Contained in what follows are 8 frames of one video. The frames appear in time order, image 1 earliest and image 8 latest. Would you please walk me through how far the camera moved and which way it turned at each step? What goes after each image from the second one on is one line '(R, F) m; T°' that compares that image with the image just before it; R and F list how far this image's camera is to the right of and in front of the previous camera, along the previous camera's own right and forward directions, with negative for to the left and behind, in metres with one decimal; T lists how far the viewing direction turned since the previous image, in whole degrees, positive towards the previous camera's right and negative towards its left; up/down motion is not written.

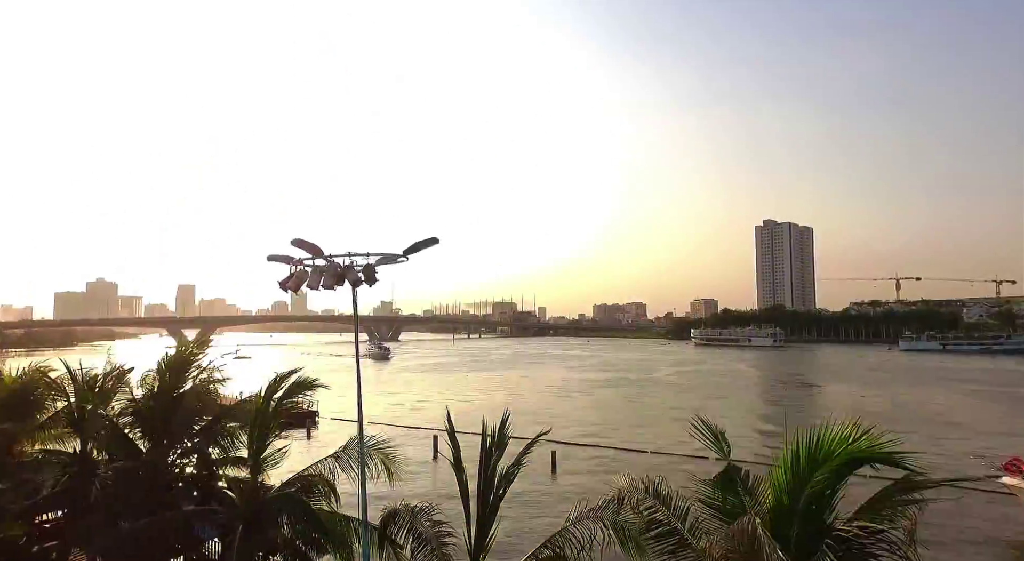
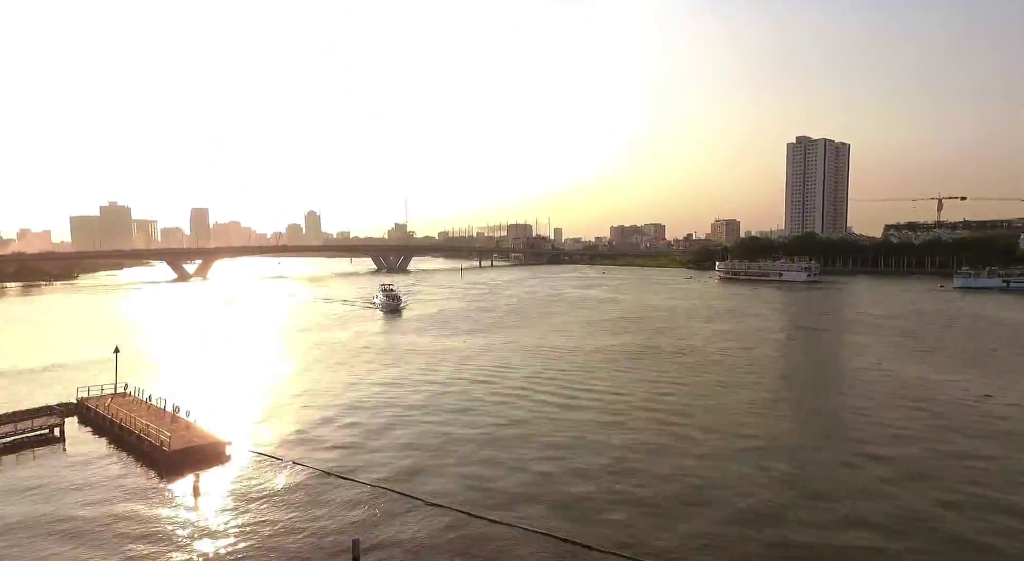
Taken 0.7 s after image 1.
(+0.9, +6.6) m; -2°
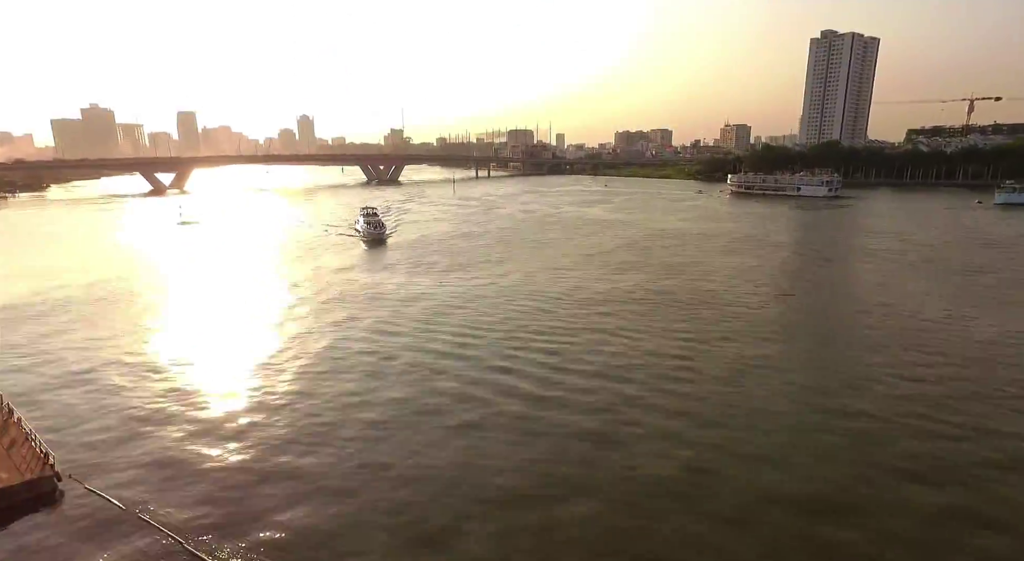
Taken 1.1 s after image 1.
(+0.9, +5.5) m; 0°
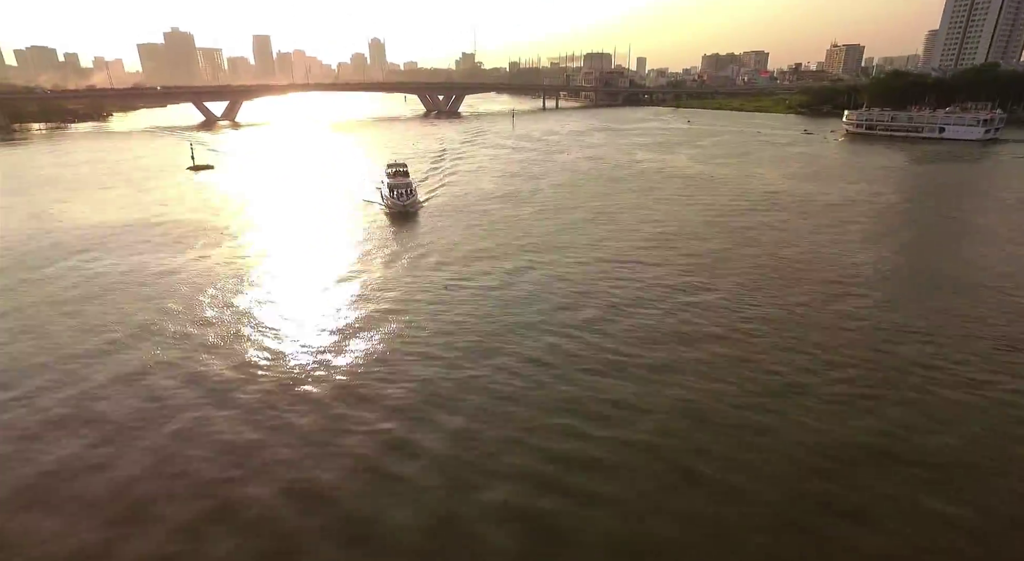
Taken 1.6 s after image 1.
(+0.9, +8.8) m; -7°
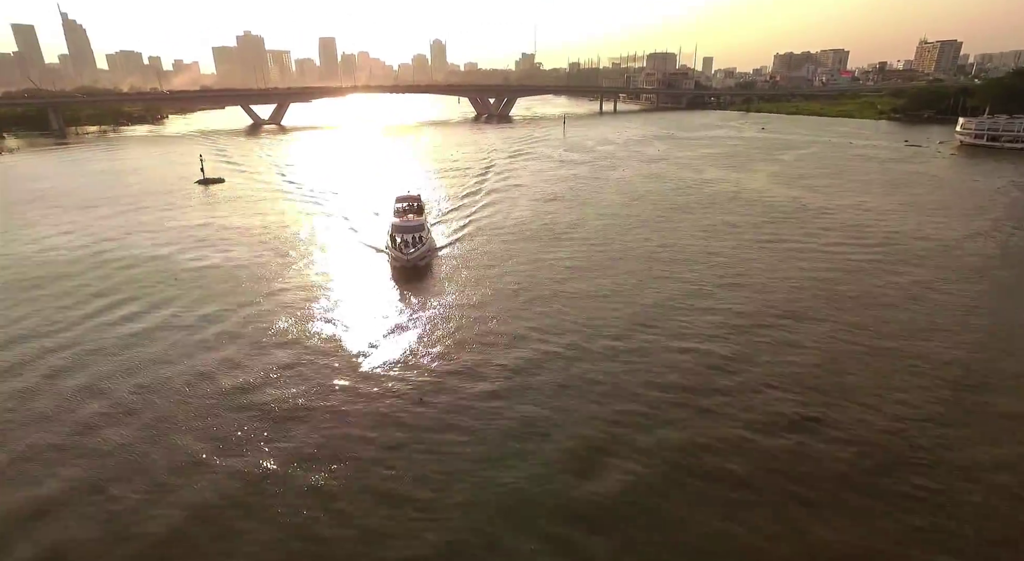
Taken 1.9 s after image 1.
(+1.0, +6.5) m; -5°
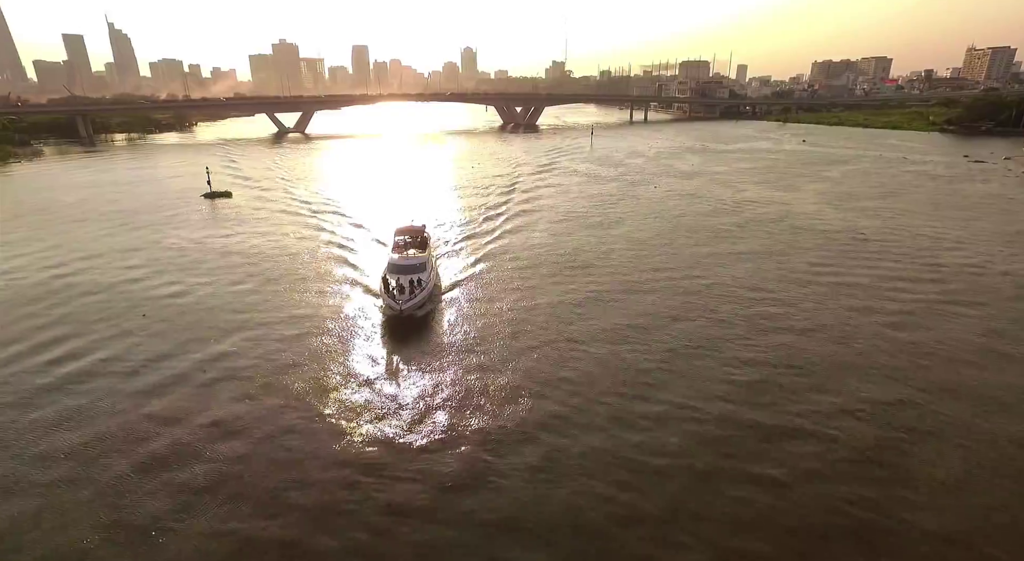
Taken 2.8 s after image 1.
(+0.5, +3.0) m; -3°
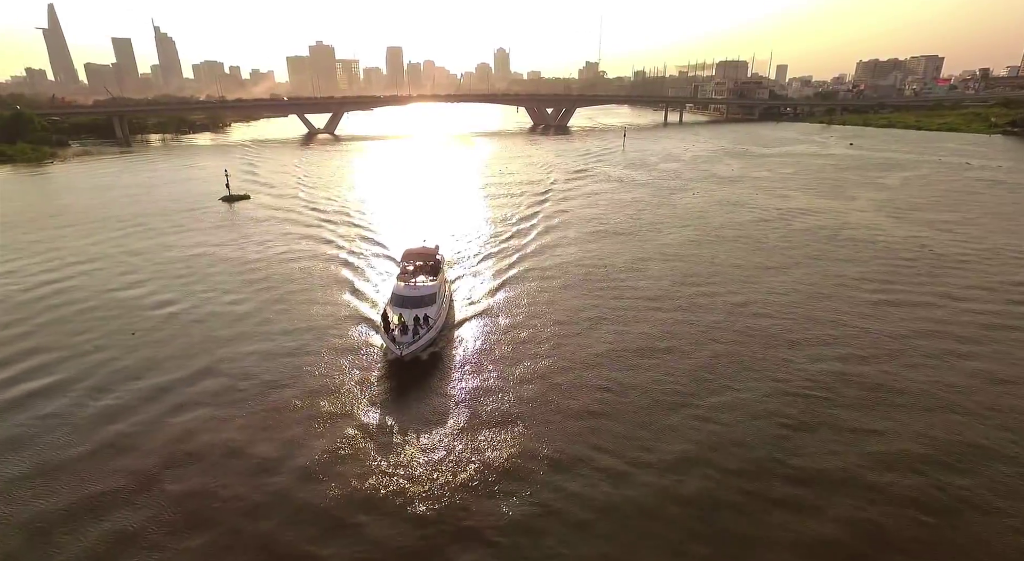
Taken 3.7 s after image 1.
(+0.2, +2.2) m; -3°
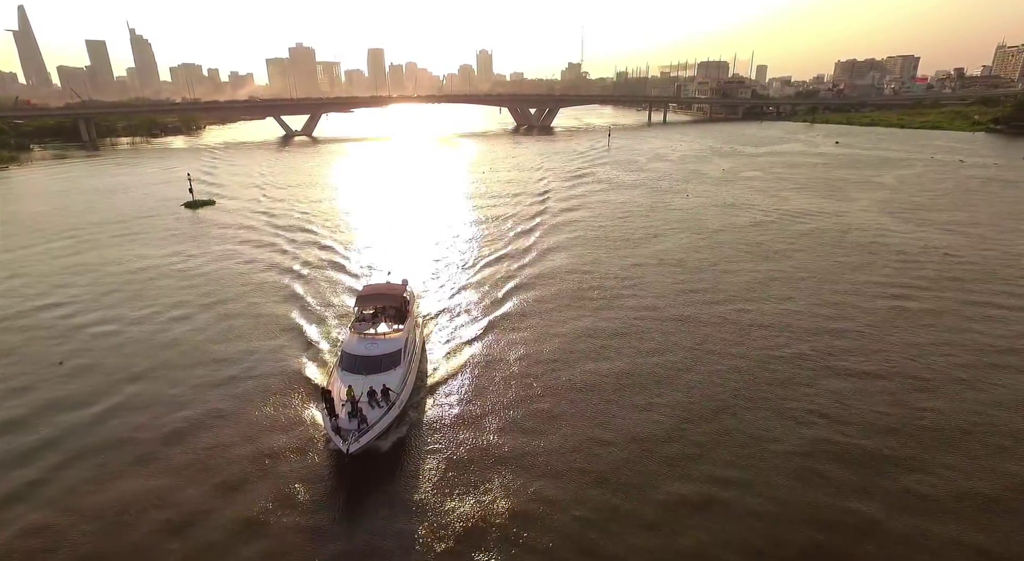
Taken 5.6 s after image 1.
(0.0, +1.9) m; +1°
